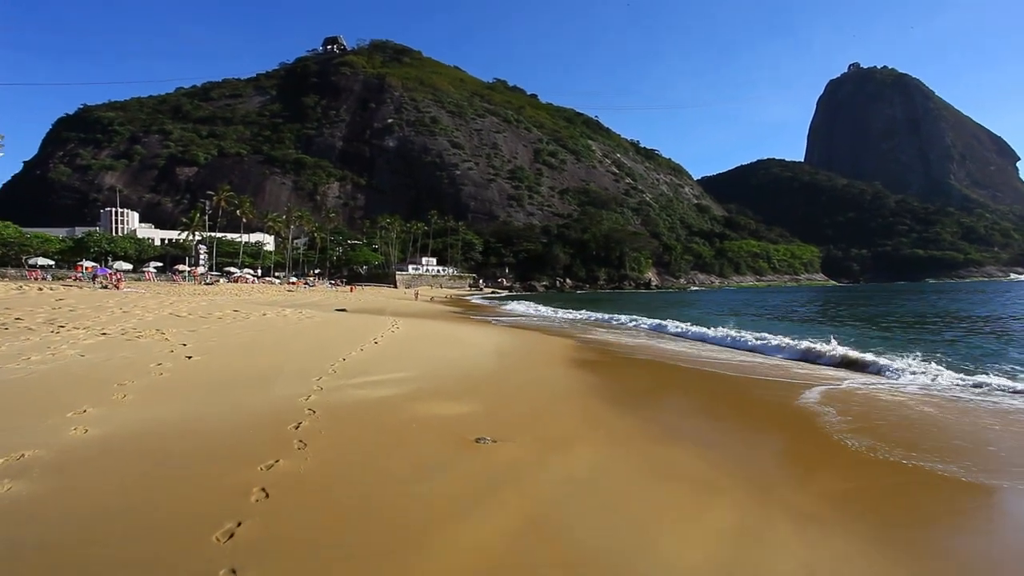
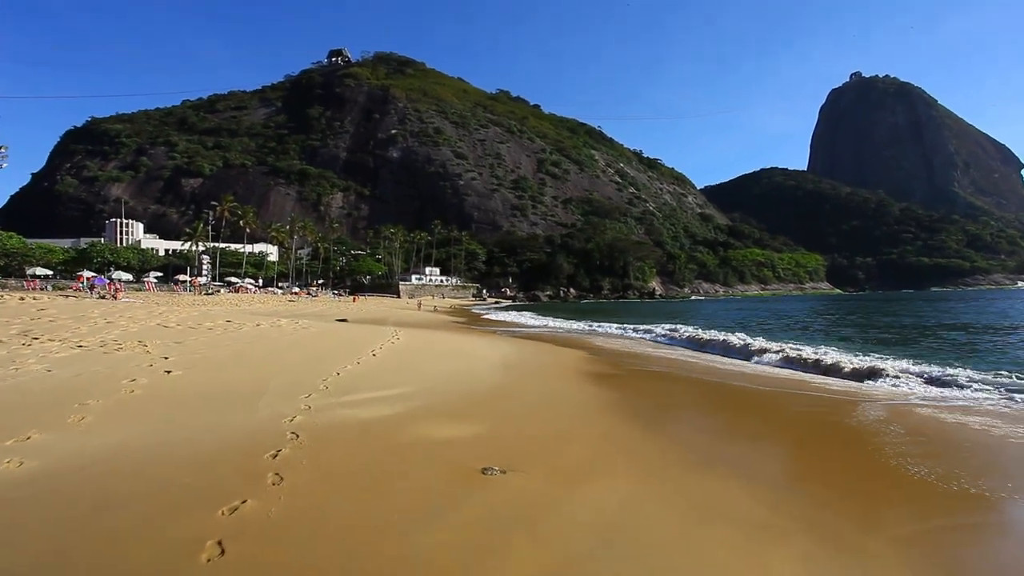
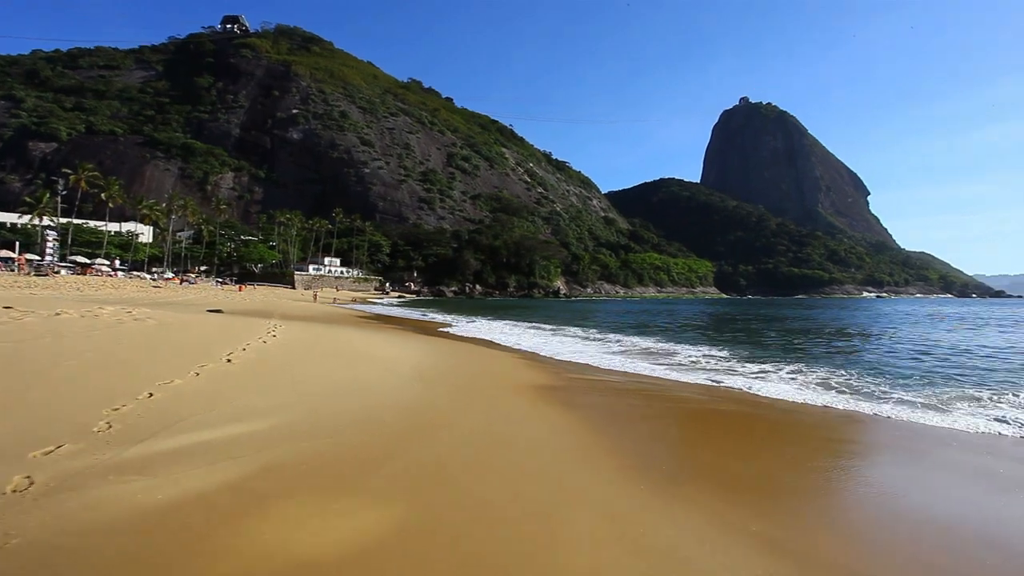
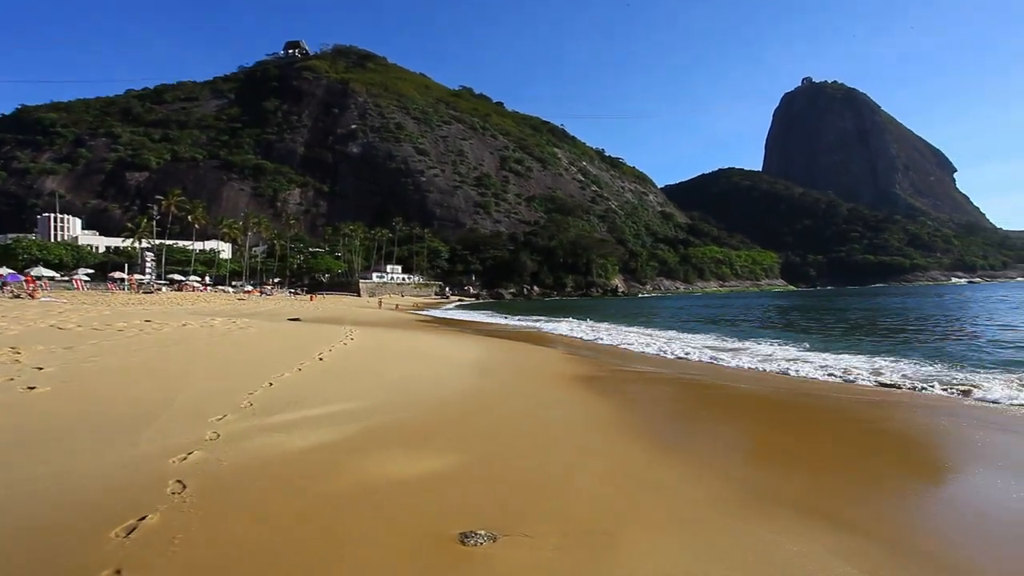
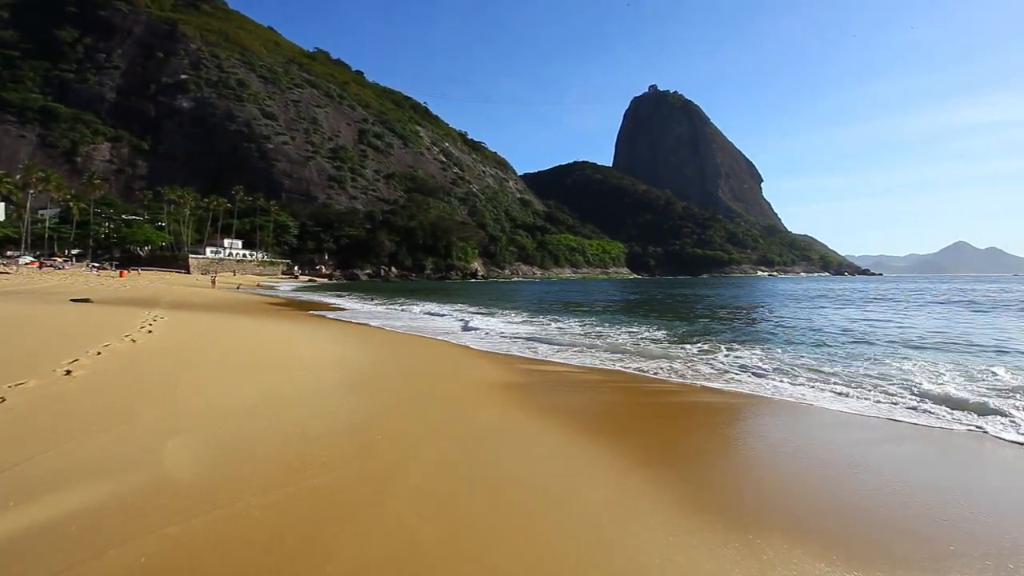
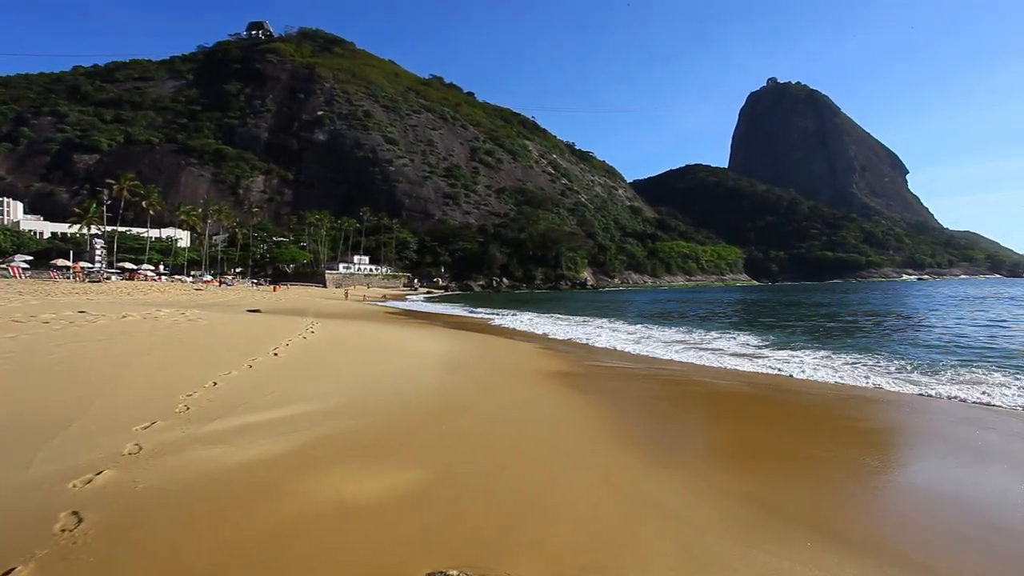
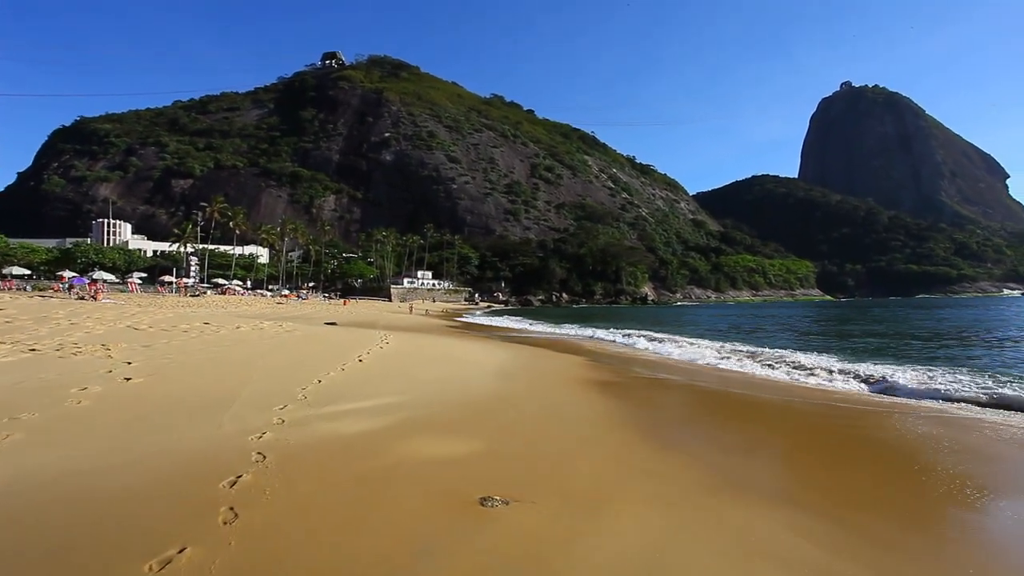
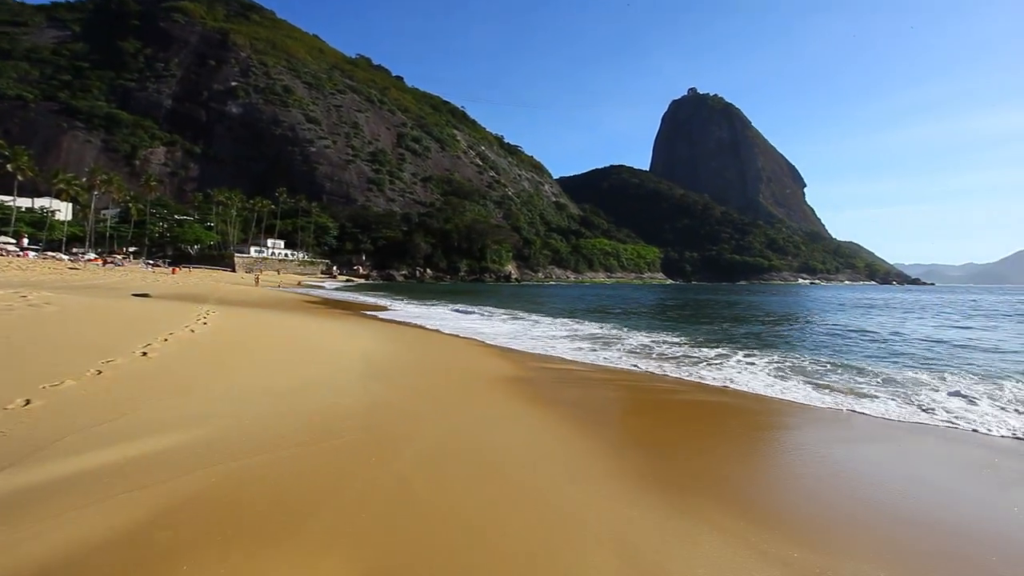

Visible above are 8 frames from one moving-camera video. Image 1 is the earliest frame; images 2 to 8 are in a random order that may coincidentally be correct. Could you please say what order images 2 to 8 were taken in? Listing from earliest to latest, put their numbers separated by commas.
2, 7, 4, 6, 3, 8, 5
